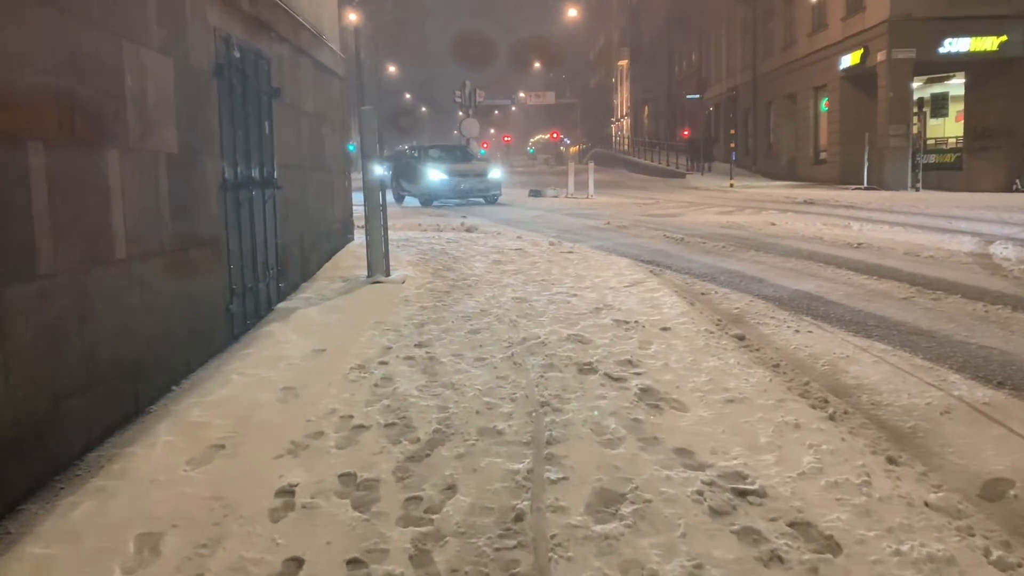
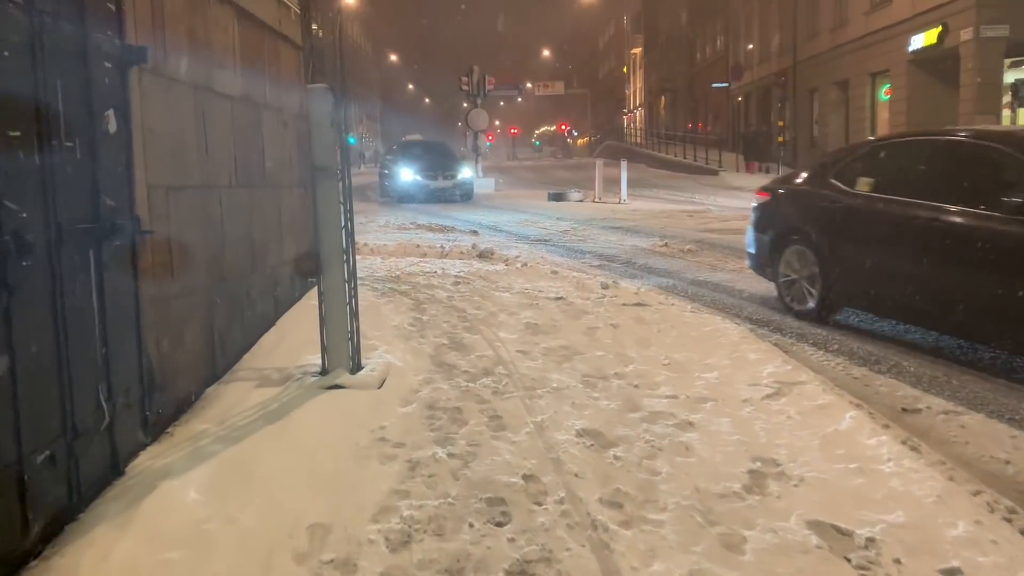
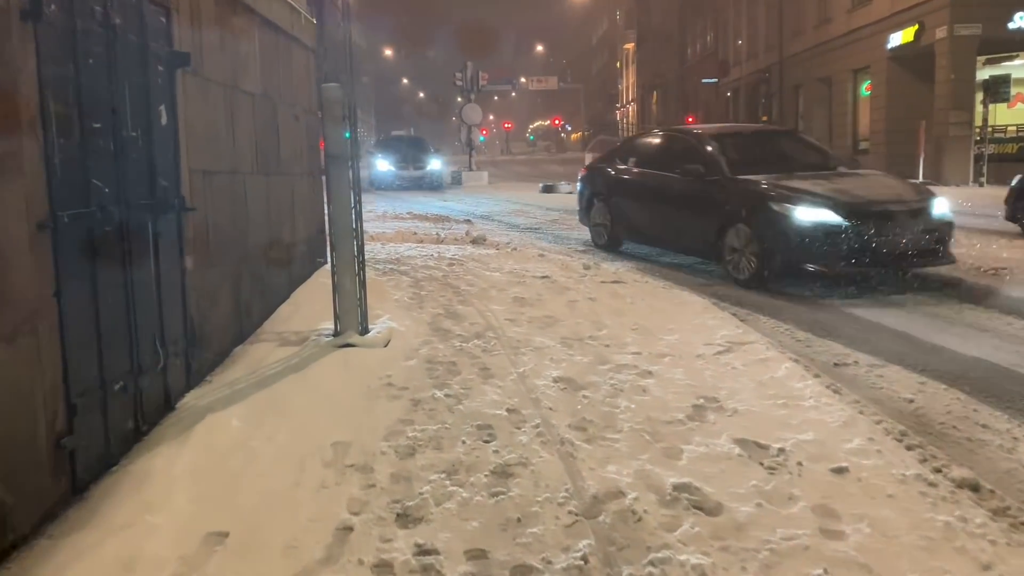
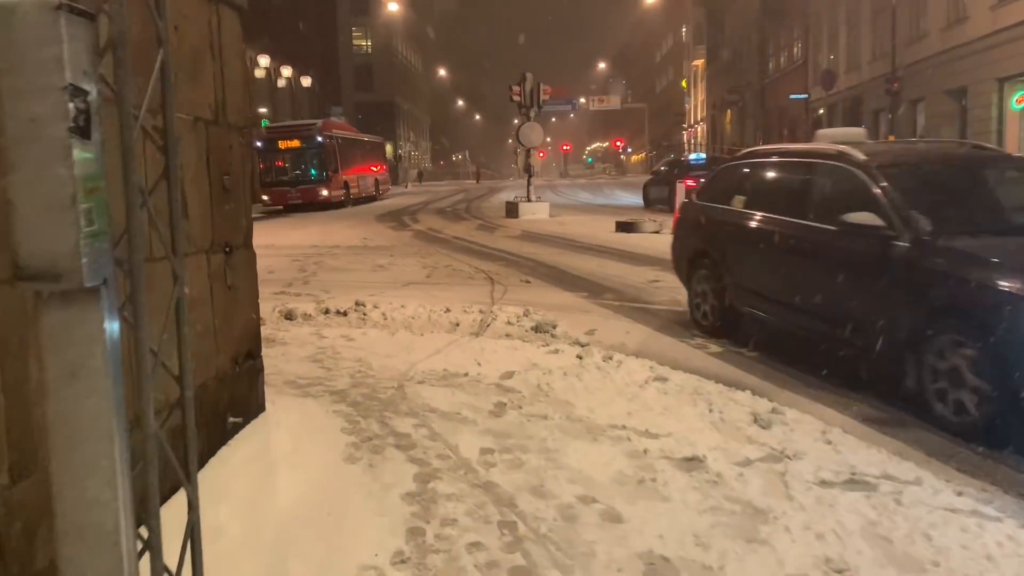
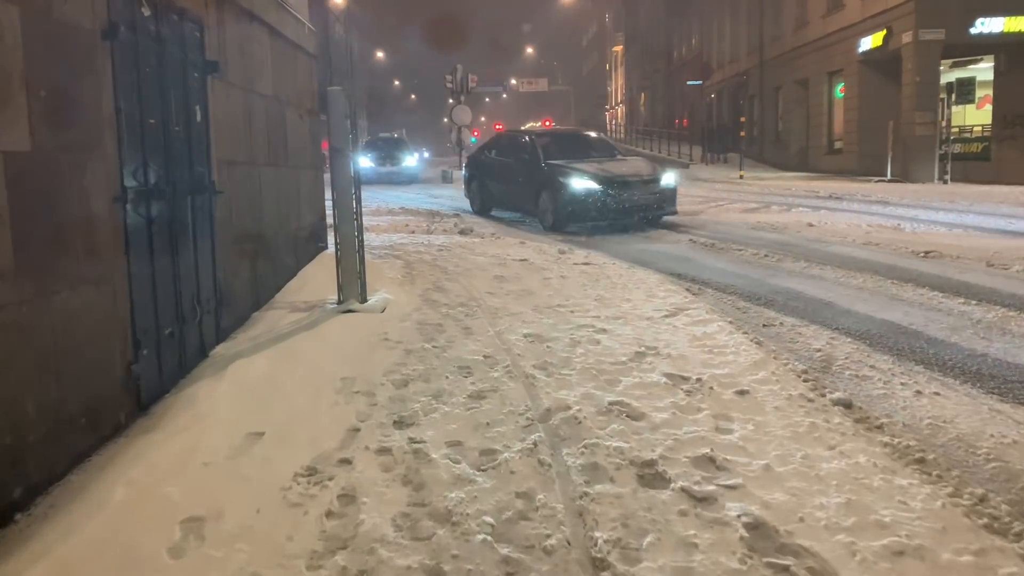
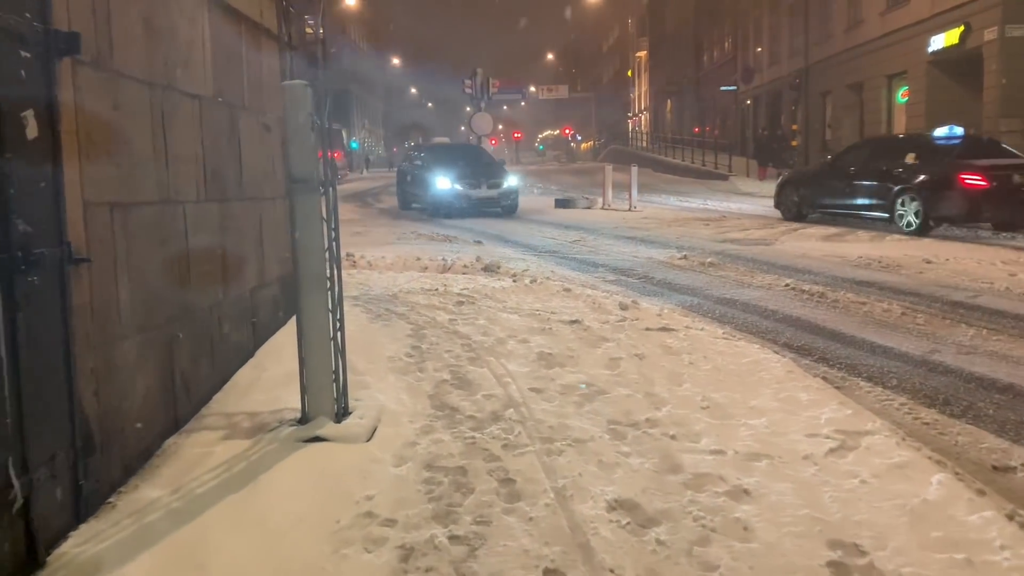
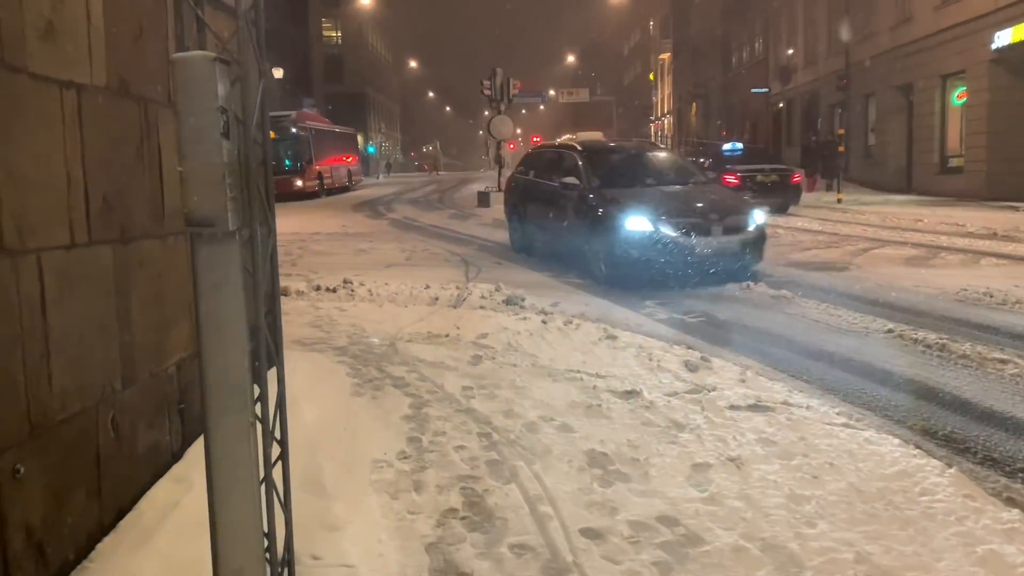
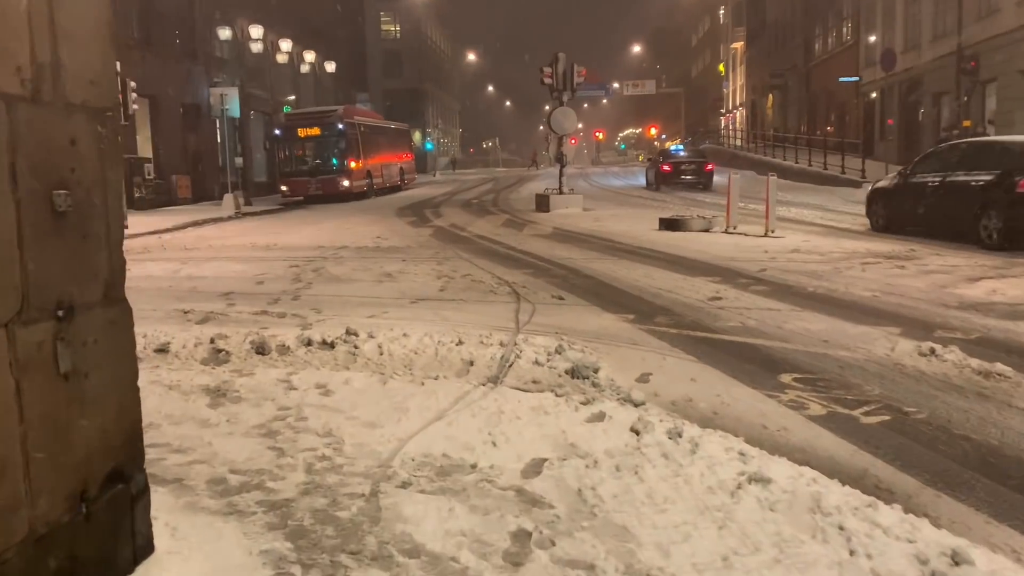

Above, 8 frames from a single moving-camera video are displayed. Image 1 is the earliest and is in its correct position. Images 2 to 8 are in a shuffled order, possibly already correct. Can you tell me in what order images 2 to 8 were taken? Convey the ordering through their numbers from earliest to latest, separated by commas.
5, 3, 2, 6, 7, 4, 8
